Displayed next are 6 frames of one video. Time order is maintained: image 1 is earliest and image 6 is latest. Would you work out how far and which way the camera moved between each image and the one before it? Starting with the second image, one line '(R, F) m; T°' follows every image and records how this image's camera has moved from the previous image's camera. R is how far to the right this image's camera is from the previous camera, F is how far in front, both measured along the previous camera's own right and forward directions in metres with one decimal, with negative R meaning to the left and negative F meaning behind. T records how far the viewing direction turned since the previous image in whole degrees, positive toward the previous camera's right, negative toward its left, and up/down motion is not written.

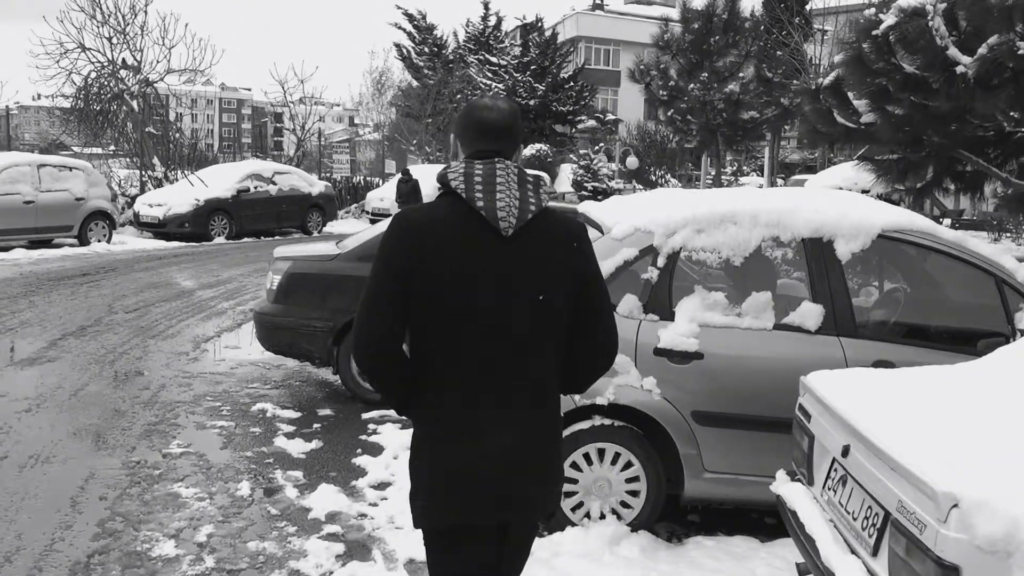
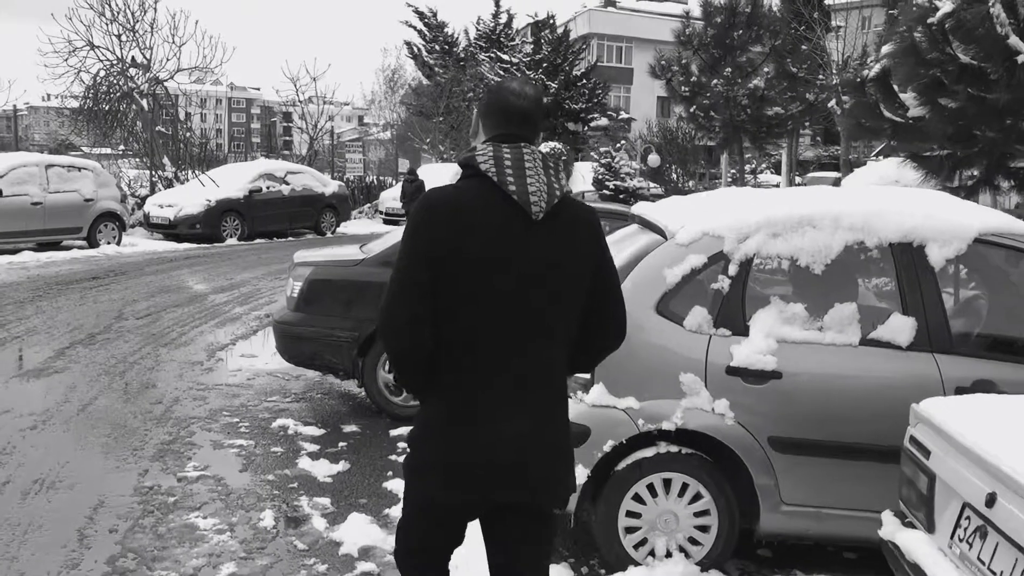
(-0.2, +0.4) m; -1°
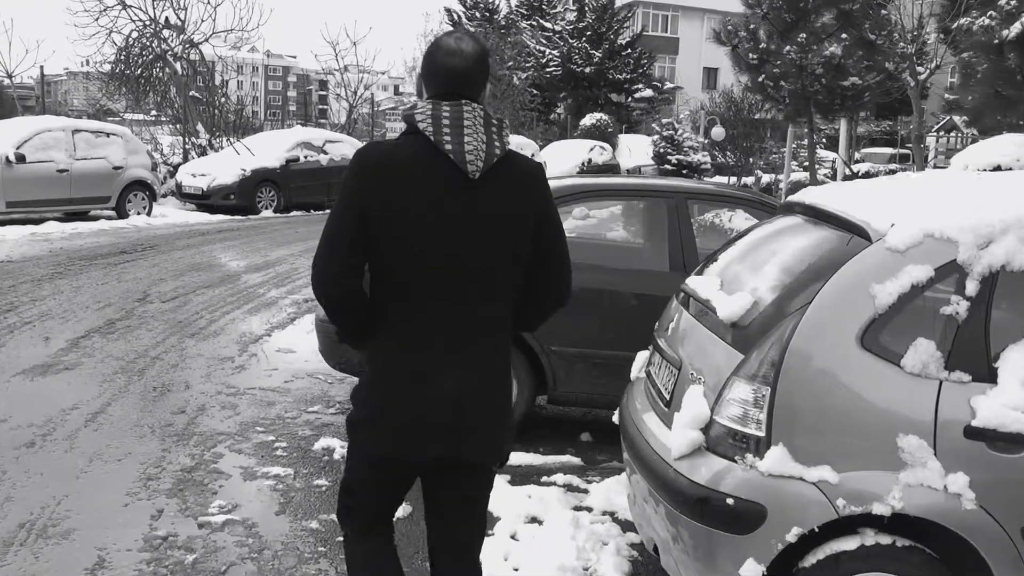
(-0.3, +1.1) m; -2°
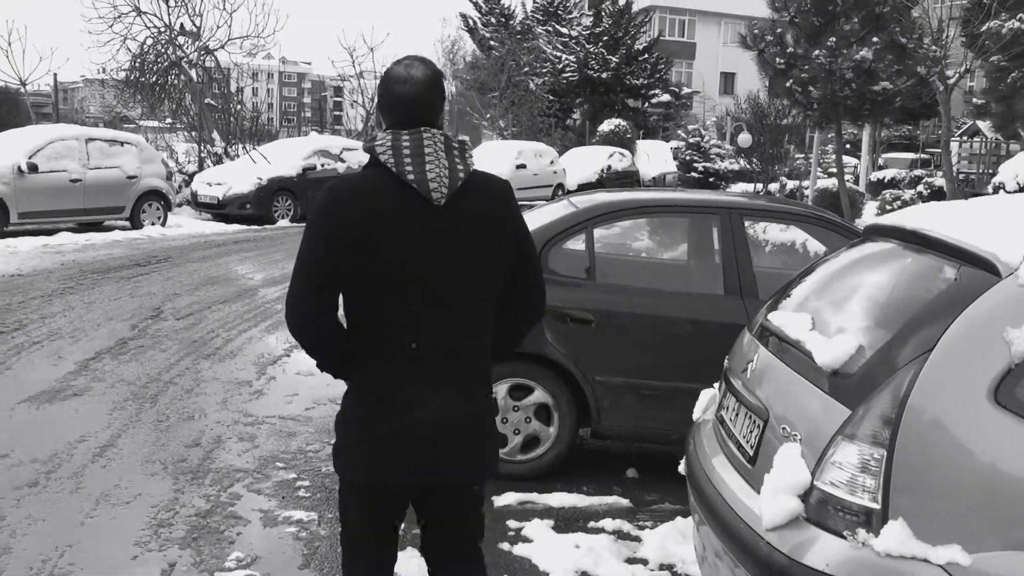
(-0.1, +0.4) m; -1°
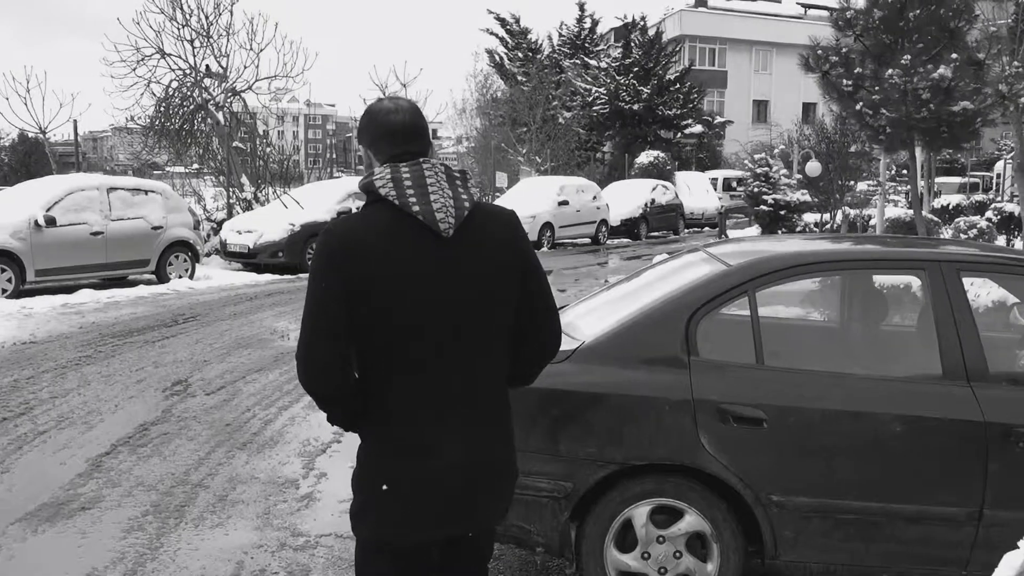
(-0.4, +1.2) m; -2°
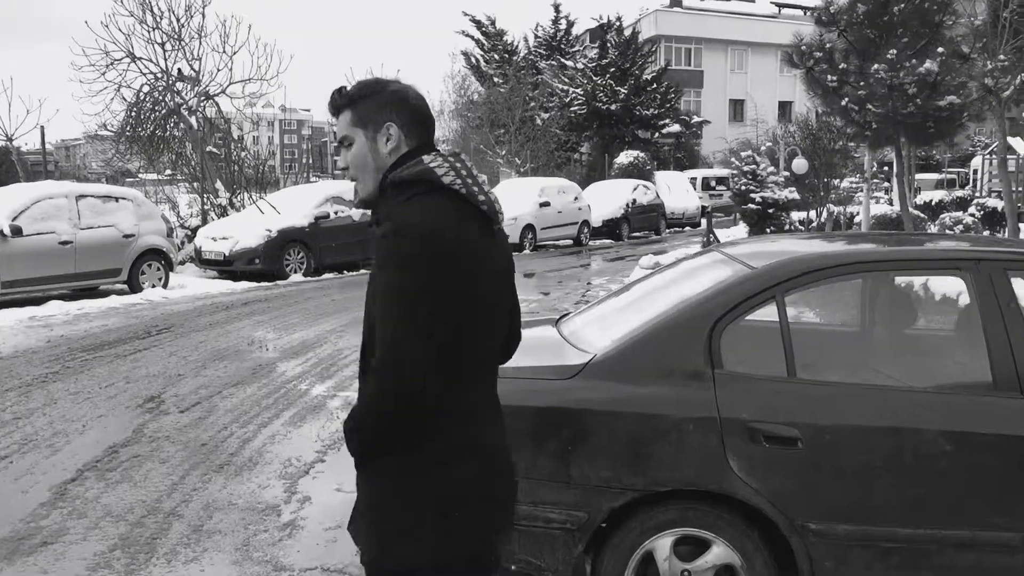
(-0.1, +0.4) m; +1°
